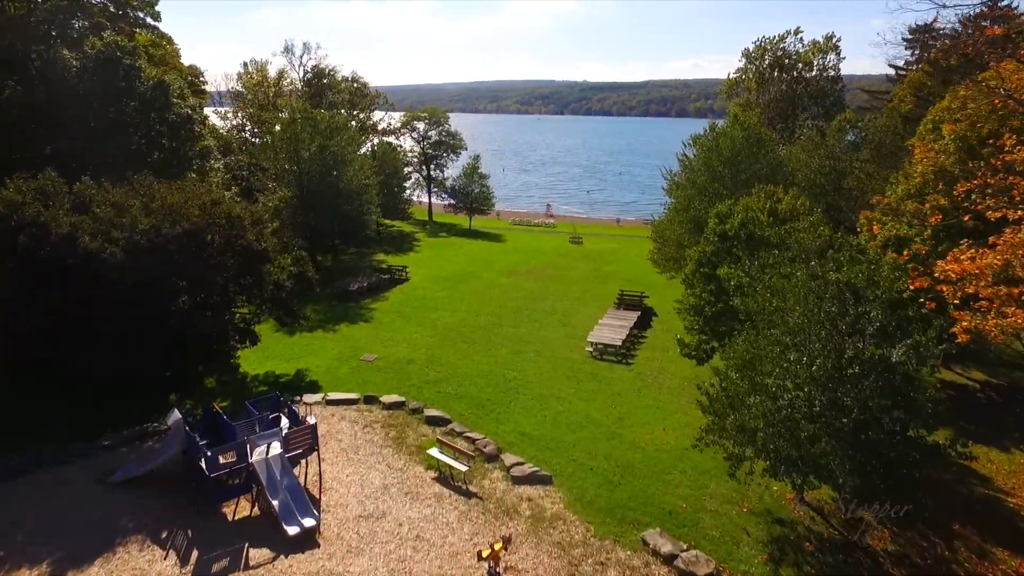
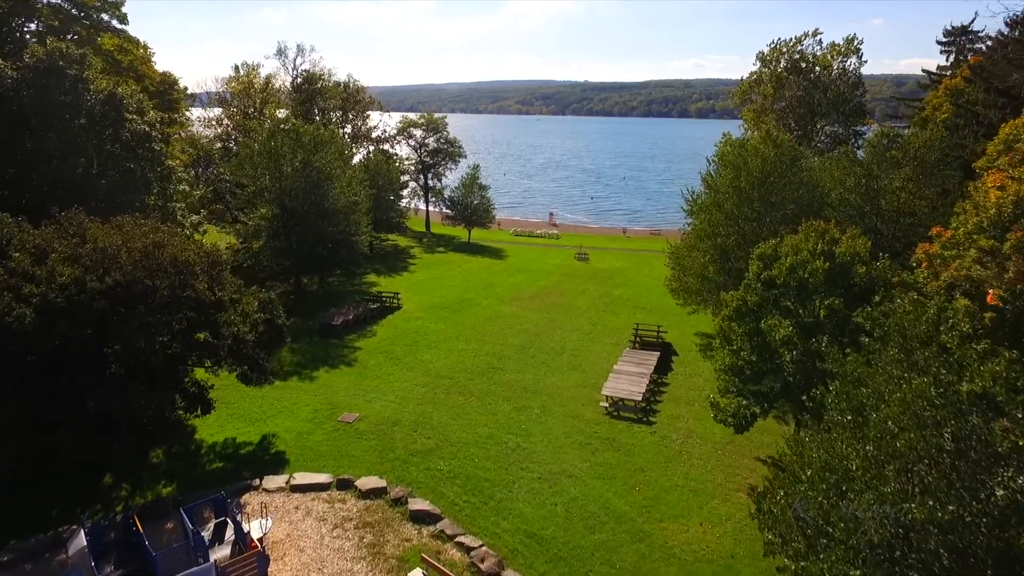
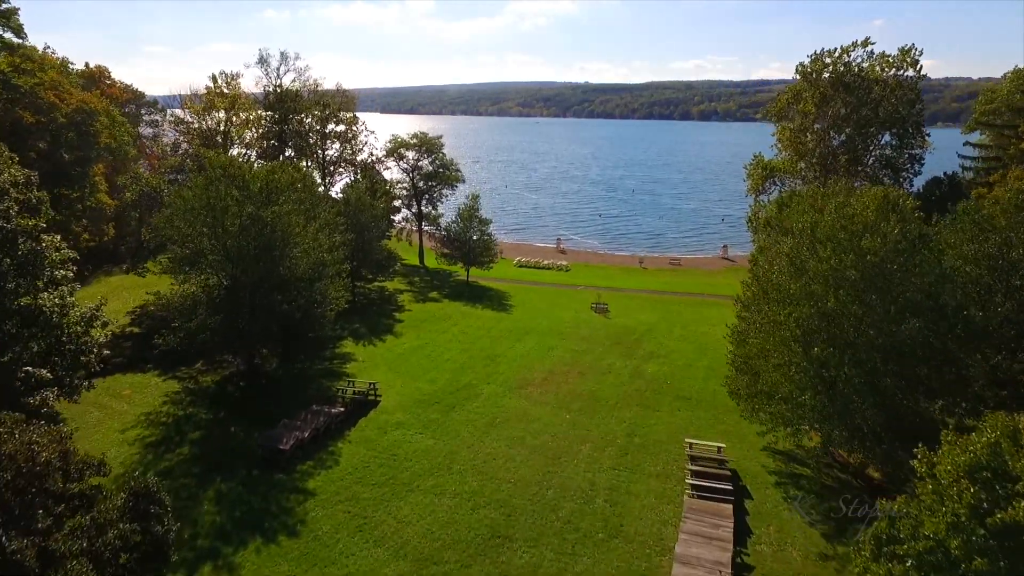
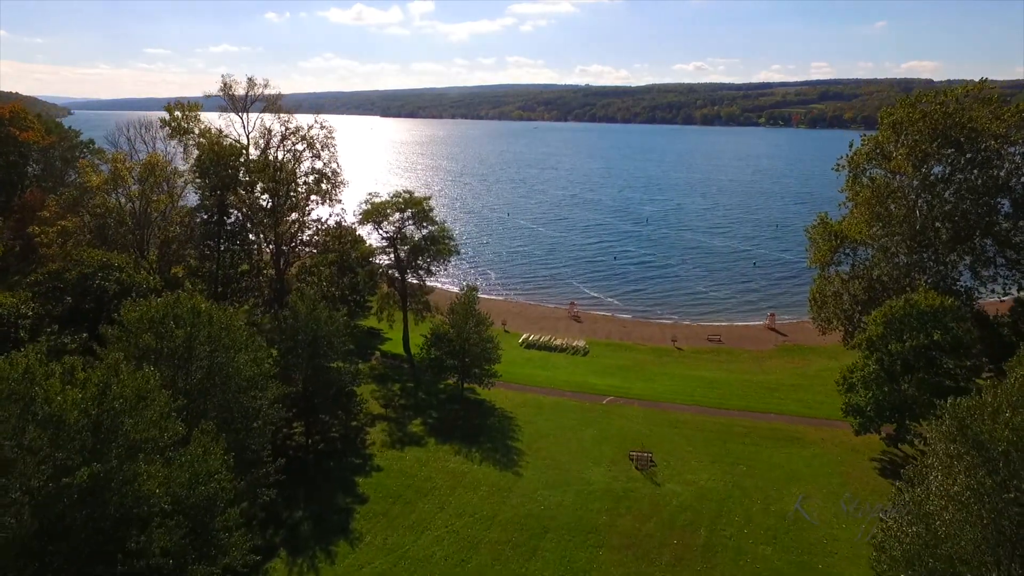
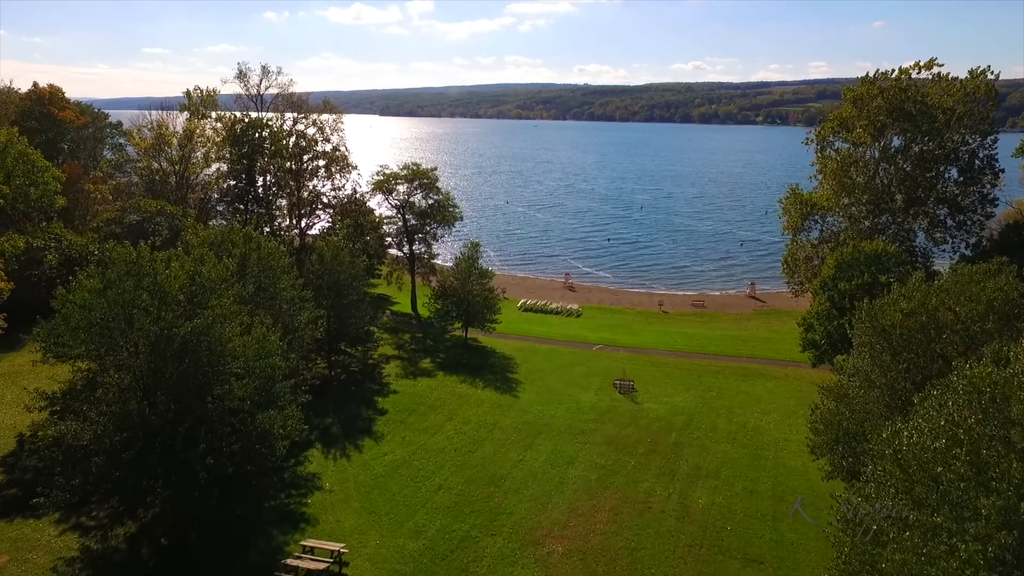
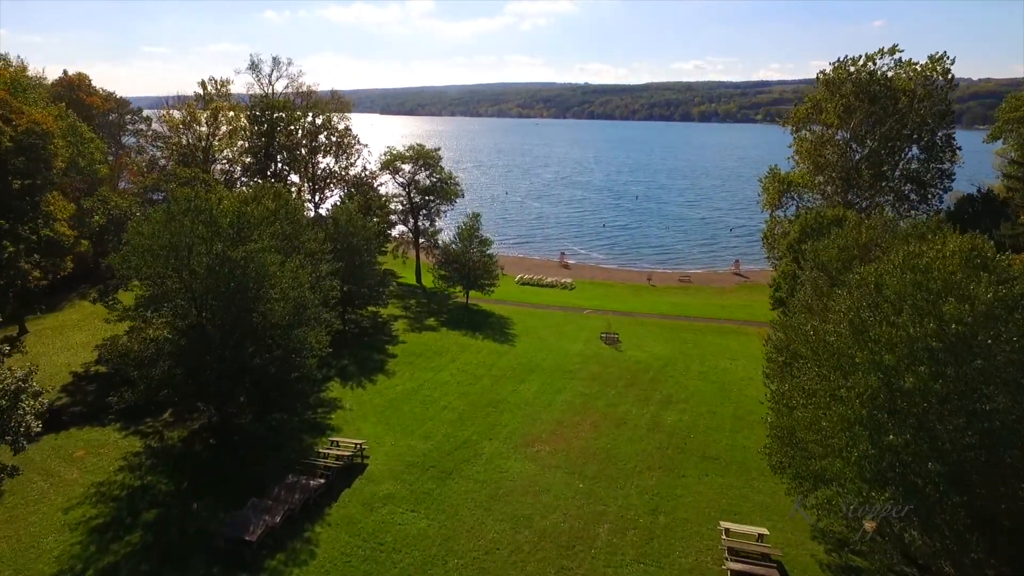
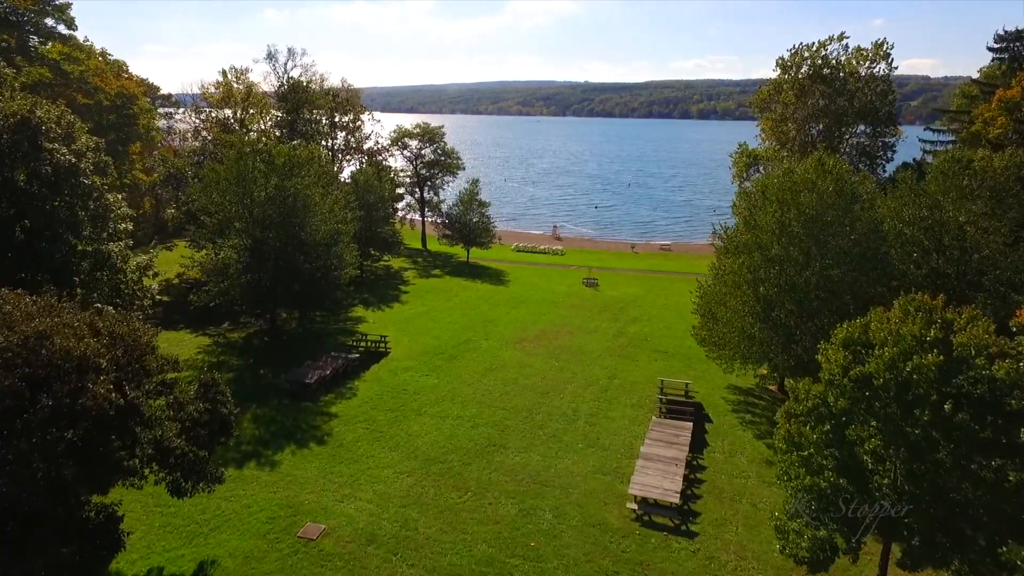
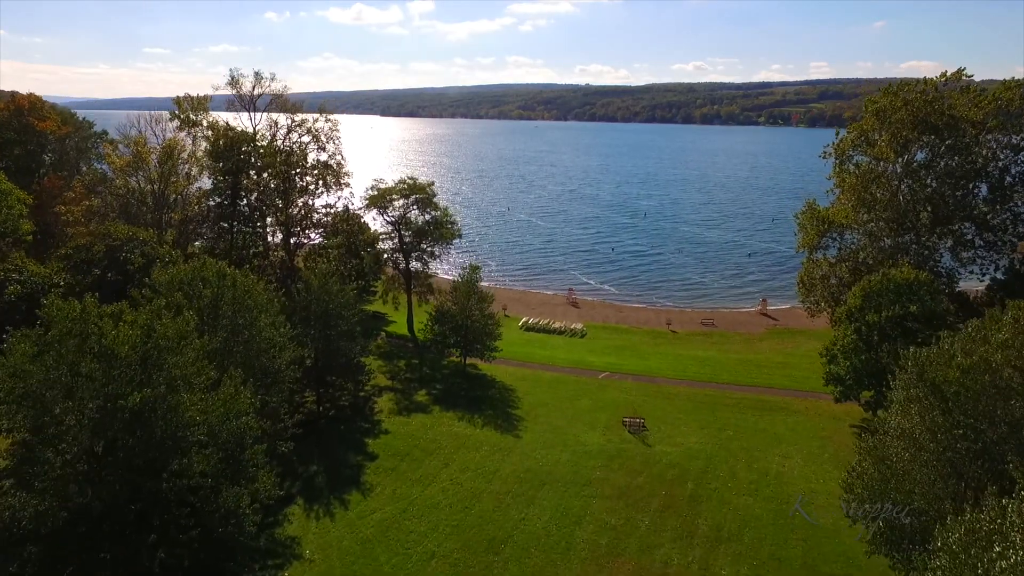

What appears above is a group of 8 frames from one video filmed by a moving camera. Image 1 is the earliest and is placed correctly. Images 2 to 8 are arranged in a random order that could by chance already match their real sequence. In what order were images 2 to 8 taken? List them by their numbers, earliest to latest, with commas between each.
2, 7, 3, 6, 5, 8, 4
